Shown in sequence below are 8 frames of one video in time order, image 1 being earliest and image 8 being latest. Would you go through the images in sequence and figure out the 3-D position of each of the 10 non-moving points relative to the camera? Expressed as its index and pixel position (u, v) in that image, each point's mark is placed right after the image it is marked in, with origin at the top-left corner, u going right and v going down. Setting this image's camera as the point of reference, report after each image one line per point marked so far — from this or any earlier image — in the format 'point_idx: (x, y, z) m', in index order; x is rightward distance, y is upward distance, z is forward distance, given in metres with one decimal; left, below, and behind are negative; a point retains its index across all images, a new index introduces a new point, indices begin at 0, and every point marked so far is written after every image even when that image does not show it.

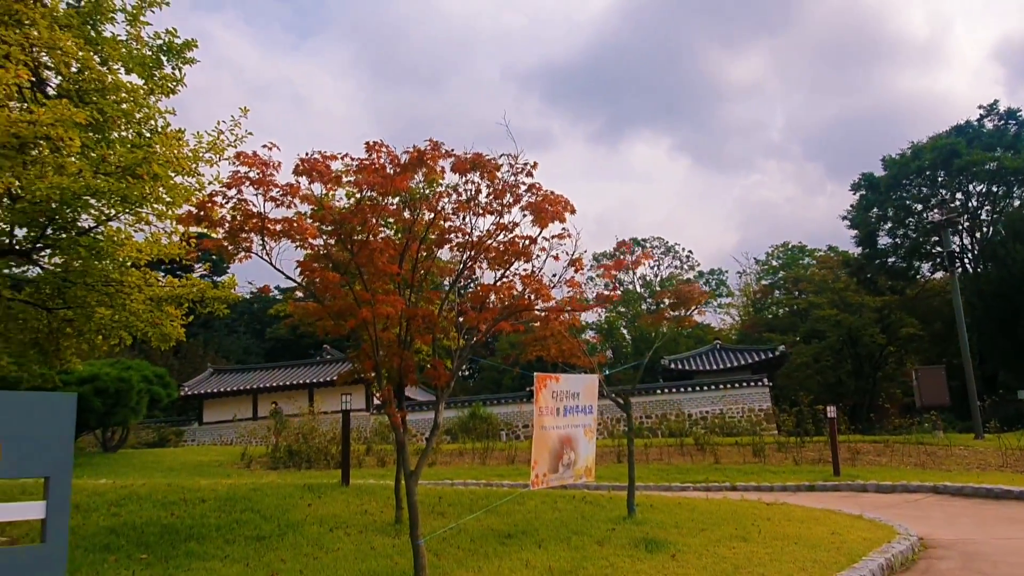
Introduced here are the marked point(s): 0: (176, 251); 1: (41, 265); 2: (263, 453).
0: (-3.7, +0.4, +9.1) m
1: (-4.9, +0.2, +8.5) m
2: (-5.7, -3.8, +18.8) m
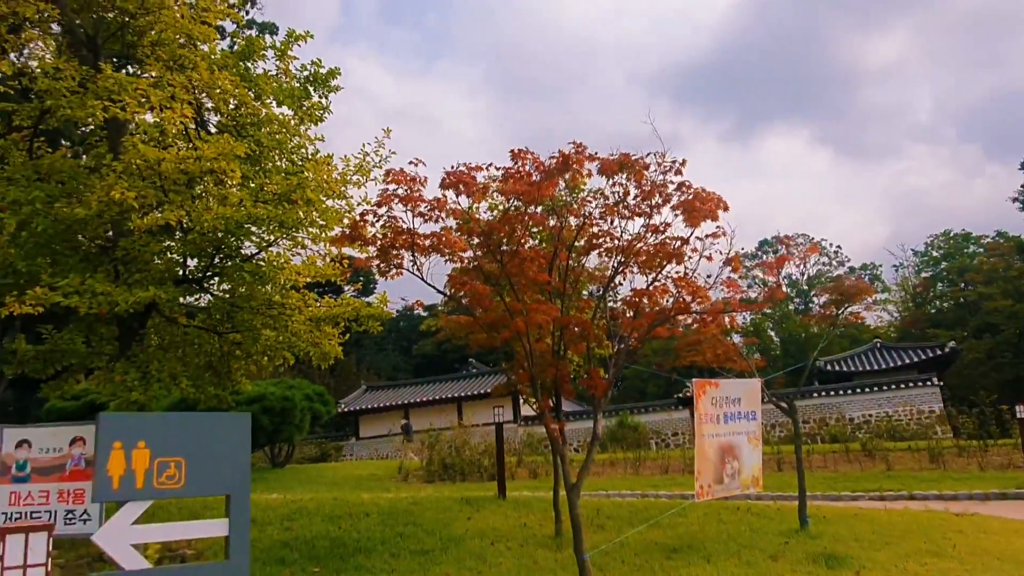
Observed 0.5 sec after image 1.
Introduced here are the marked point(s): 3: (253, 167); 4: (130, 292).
0: (-2.0, +0.2, +9.3) m
1: (-3.3, 0.0, +9.0) m
2: (-2.2, -4.2, +19.2) m
3: (-3.0, +1.4, +9.3) m
4: (-3.7, 0.0, +7.9) m
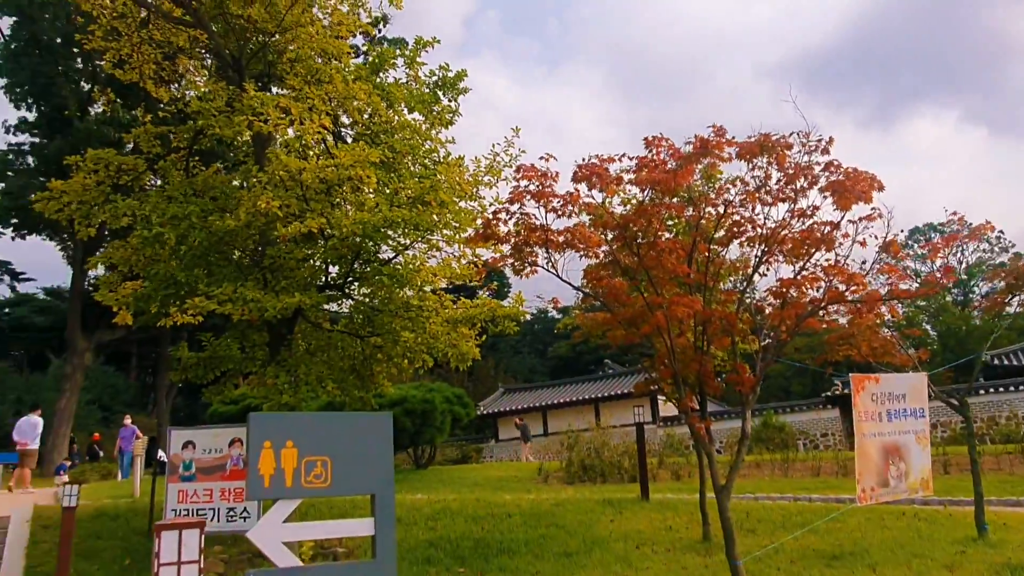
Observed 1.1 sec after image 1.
0: (-0.5, +0.2, +9.4) m
1: (-1.8, -0.1, +9.2) m
2: (+1.1, -4.2, +19.1) m
3: (-1.5, +1.4, +9.5) m
4: (-2.3, -0.1, +8.2) m
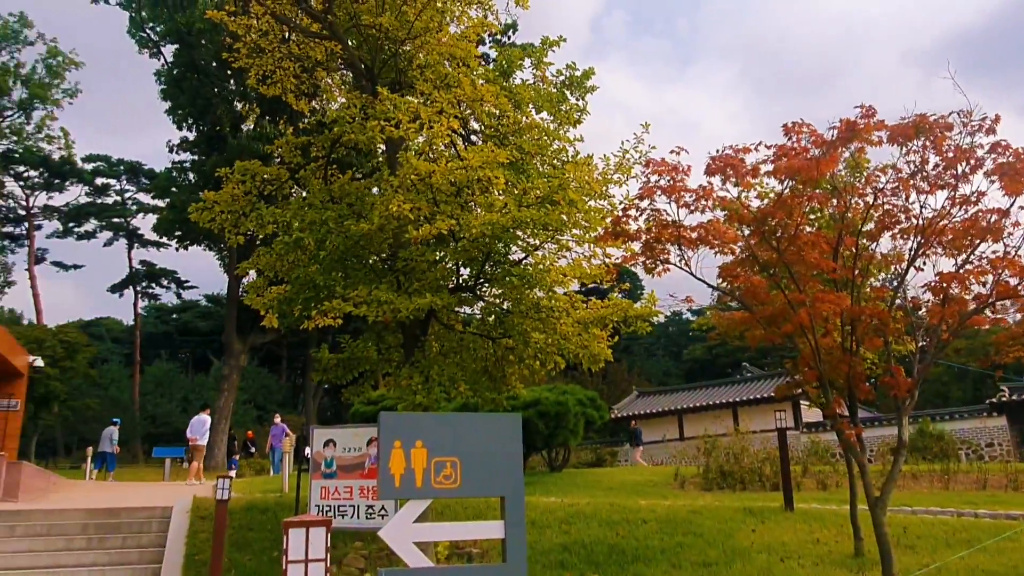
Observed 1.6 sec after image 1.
0: (+1.0, +0.2, +9.2) m
1: (-0.3, -0.1, +9.2) m
2: (+4.2, -4.2, +18.5) m
3: (0.0, +1.3, +9.5) m
4: (-1.0, -0.1, +8.3) m
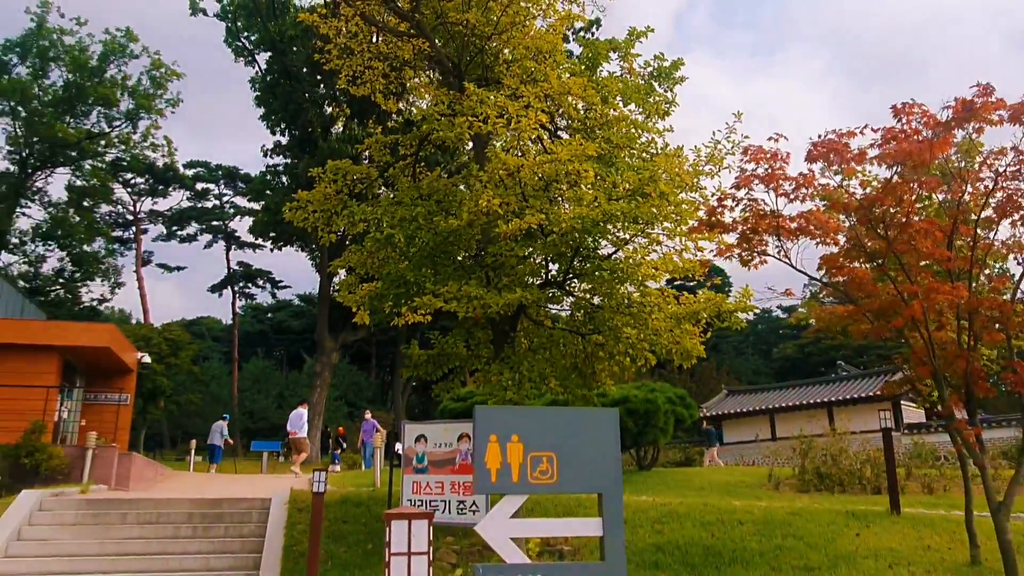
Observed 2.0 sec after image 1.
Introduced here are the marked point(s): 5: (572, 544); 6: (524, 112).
0: (+2.0, +0.2, +9.0) m
1: (+0.7, -0.1, +9.1) m
2: (+6.2, -4.1, +17.9) m
3: (+1.1, +1.4, +9.4) m
4: (-0.1, -0.1, +8.3) m
5: (+0.7, -2.8, +8.9) m
6: (+0.1, +1.9, +8.7) m
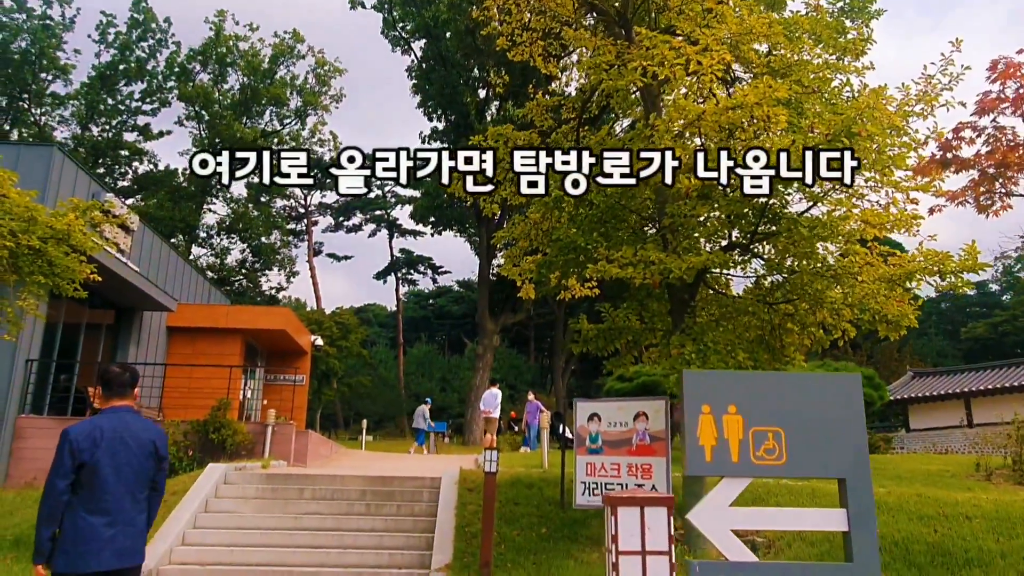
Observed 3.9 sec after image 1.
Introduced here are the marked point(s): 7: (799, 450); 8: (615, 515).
0: (+3.7, +0.6, +7.8) m
1: (+2.5, +0.3, +8.2) m
2: (+9.6, -3.4, +15.8) m
3: (+2.9, +1.8, +8.3) m
4: (+1.6, +0.3, +7.5) m
5: (+2.5, -2.4, +8.0) m
6: (+1.8, +2.2, +7.8) m
7: (+1.5, -0.9, +4.7) m
8: (+0.4, -1.4, +5.3) m
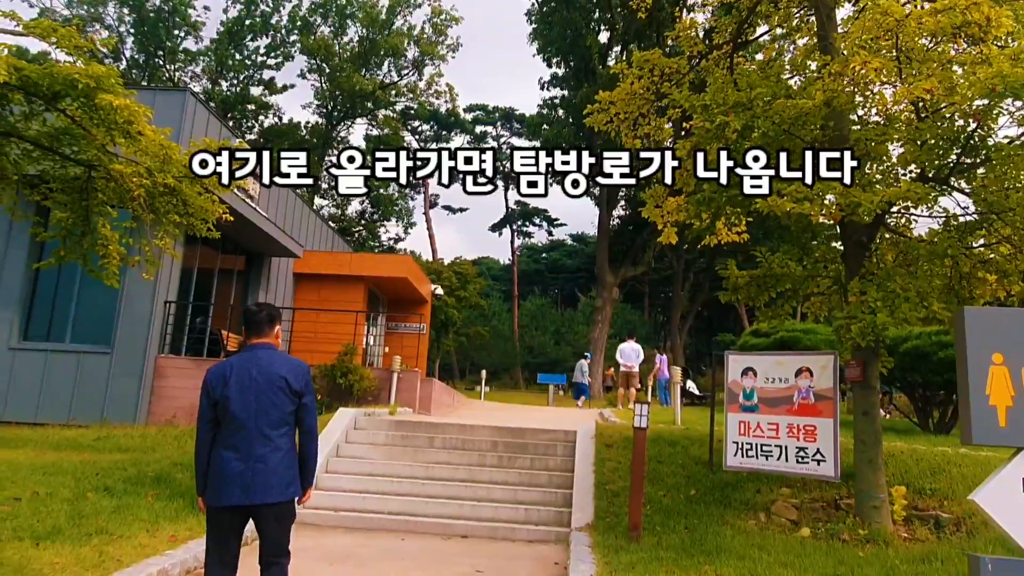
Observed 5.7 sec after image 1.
0: (+5.0, +1.1, +6.4) m
1: (+3.9, +0.8, +7.0) m
2: (+11.9, -2.6, +13.9) m
3: (+4.3, +2.3, +7.0) m
4: (+2.9, +0.8, +6.5) m
5: (+3.8, -1.9, +7.0) m
6: (+3.2, +2.7, +6.6) m
7: (+2.4, -0.6, +3.7) m
8: (+1.4, -1.0, +4.6) m
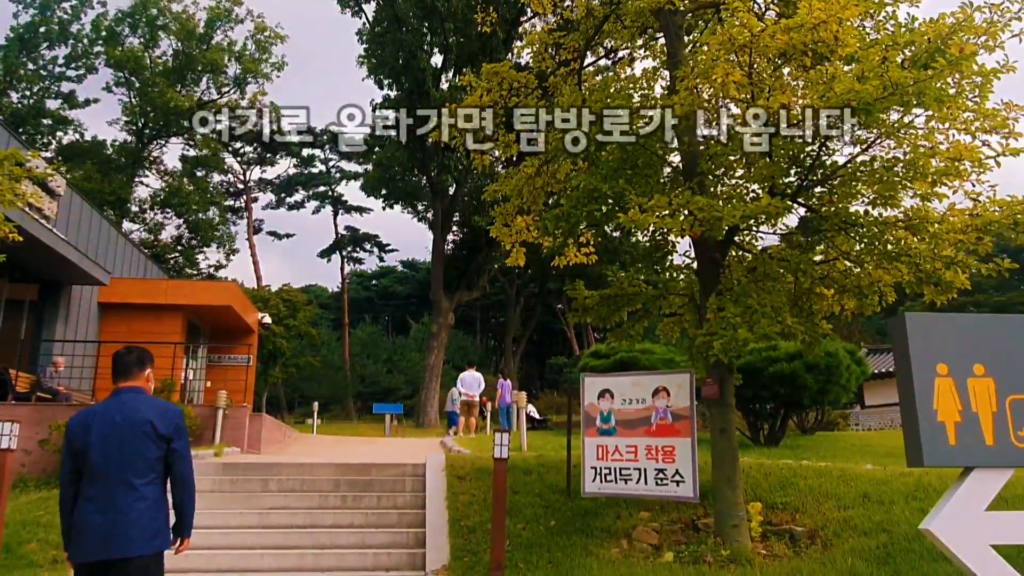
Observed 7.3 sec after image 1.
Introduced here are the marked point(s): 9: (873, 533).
0: (+3.8, +1.0, +6.9) m
1: (+2.6, +0.7, +7.2) m
2: (+9.1, -2.9, +15.4) m
3: (+3.0, +2.2, +7.3) m
4: (+1.7, +0.6, +6.5) m
5: (+2.6, -2.0, +7.0) m
6: (+1.9, +2.6, +6.7) m
7: (+1.9, -0.6, +3.6) m
8: (+0.7, -1.1, +4.2) m
9: (+3.2, -2.1, +7.1) m
